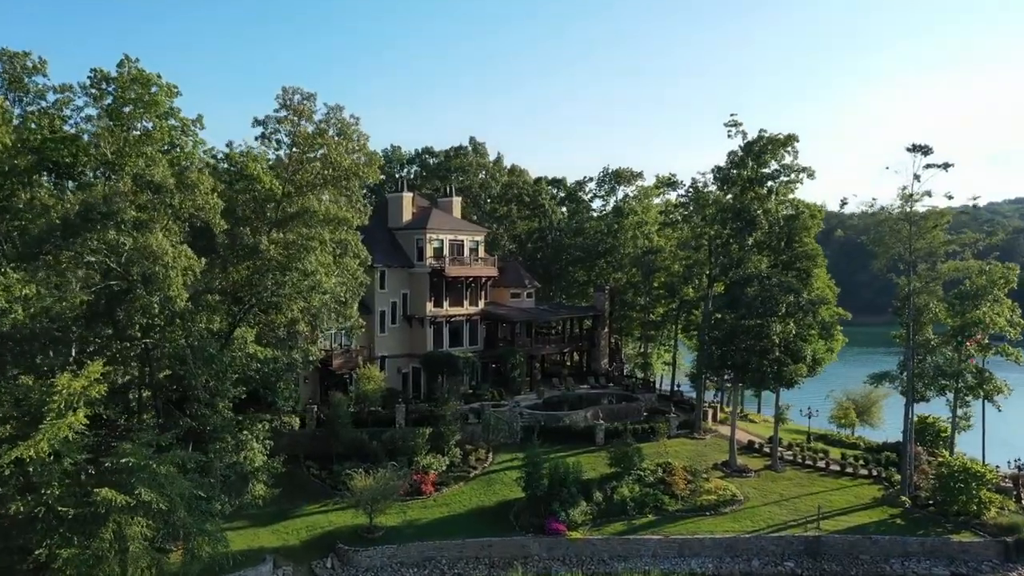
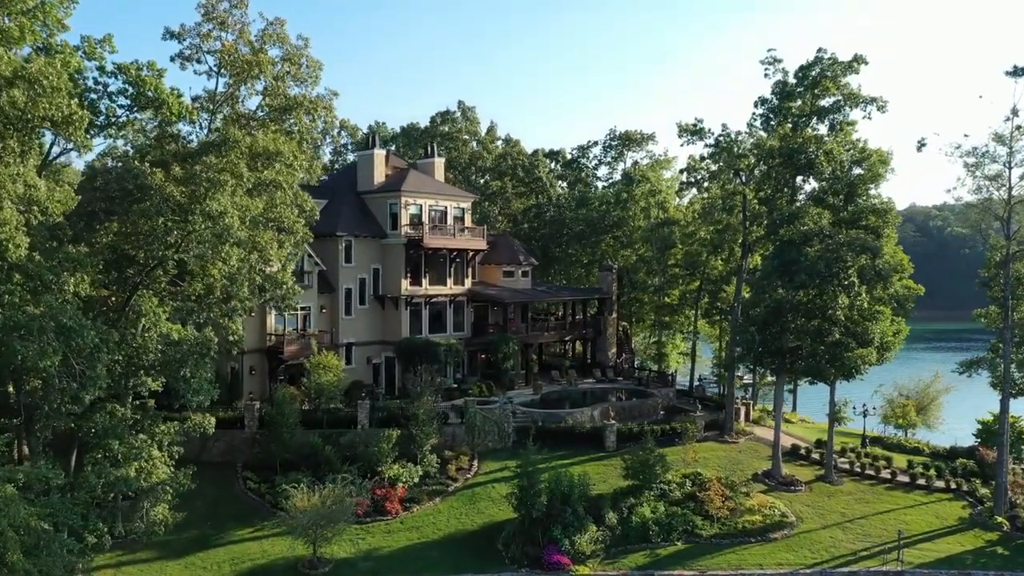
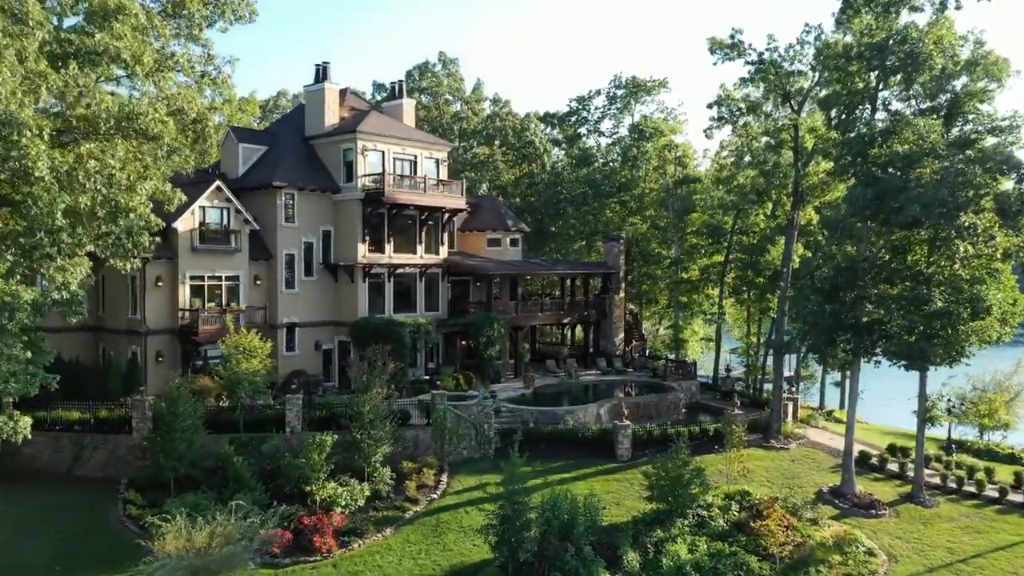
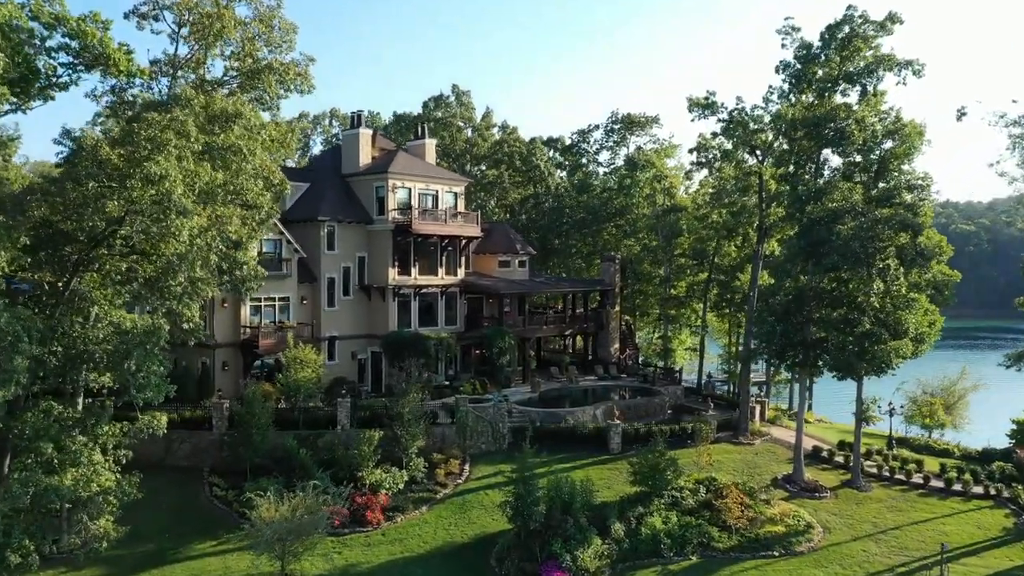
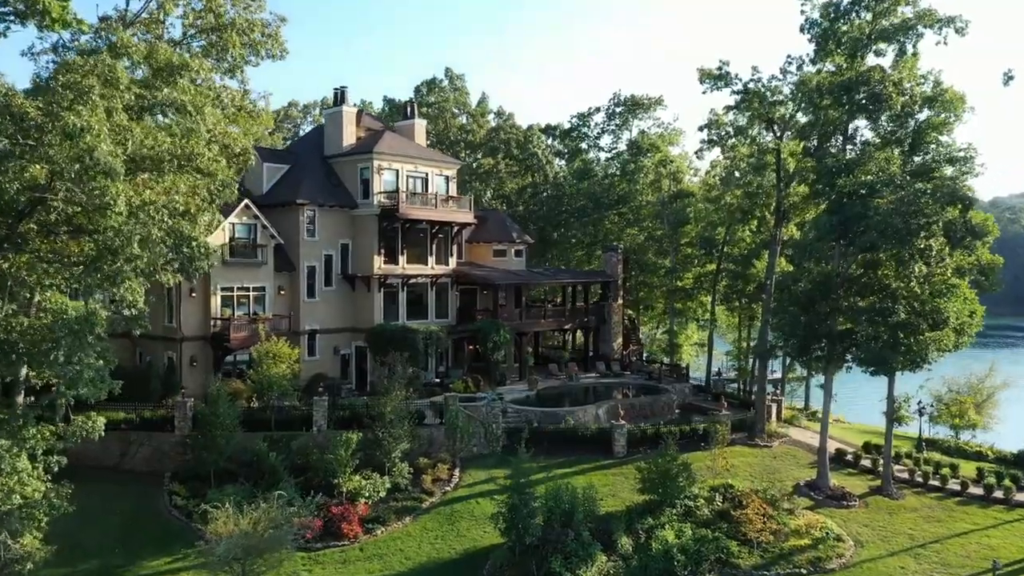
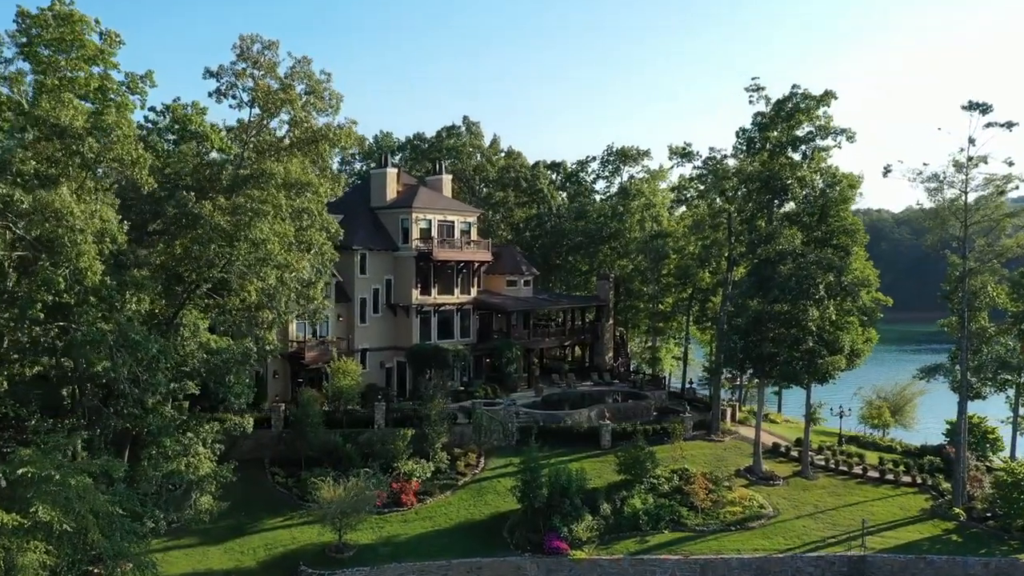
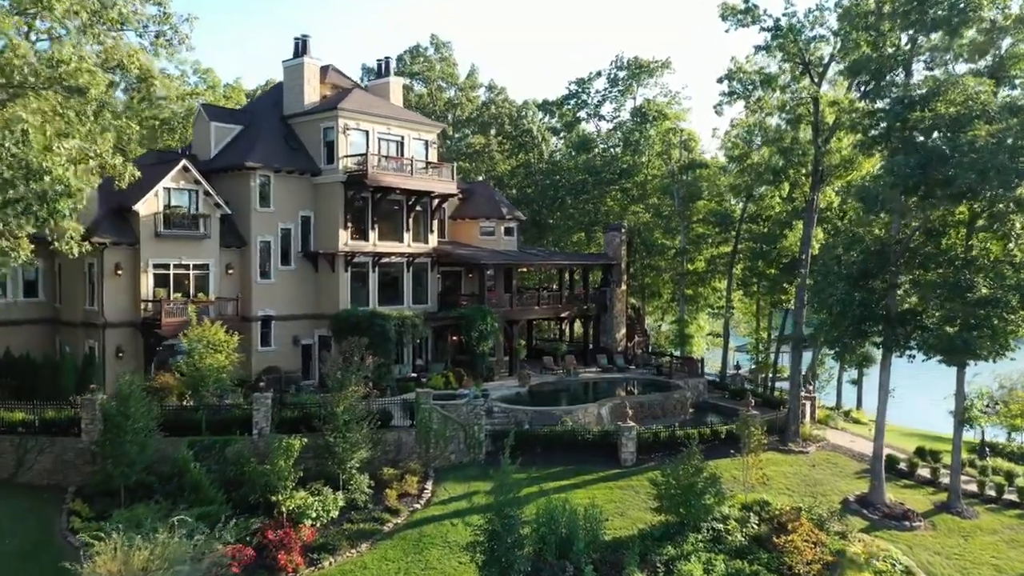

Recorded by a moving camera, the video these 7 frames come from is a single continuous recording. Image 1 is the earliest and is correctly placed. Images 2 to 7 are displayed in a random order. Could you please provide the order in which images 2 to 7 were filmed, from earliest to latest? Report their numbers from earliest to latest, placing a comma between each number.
6, 2, 4, 5, 3, 7
